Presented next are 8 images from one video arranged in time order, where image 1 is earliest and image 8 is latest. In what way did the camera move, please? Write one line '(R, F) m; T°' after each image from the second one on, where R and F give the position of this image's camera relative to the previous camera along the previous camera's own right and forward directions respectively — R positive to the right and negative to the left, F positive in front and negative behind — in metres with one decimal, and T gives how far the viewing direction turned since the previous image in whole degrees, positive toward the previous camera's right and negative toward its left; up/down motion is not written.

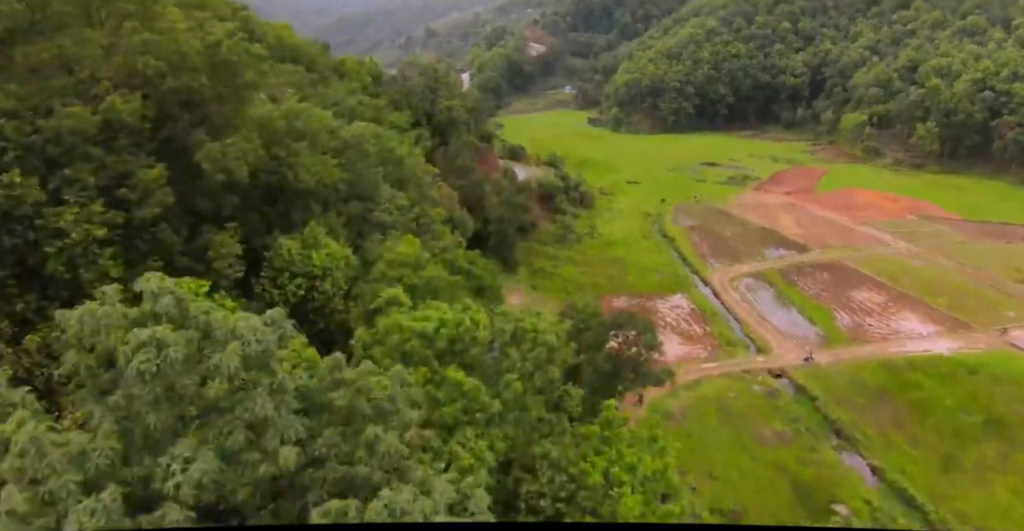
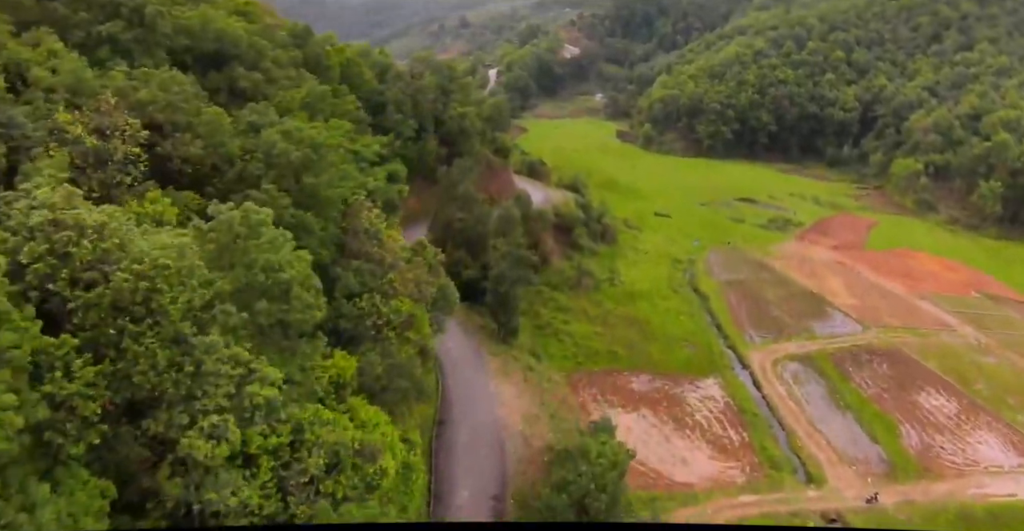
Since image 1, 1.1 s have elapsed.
(+0.1, +6.1) m; -1°
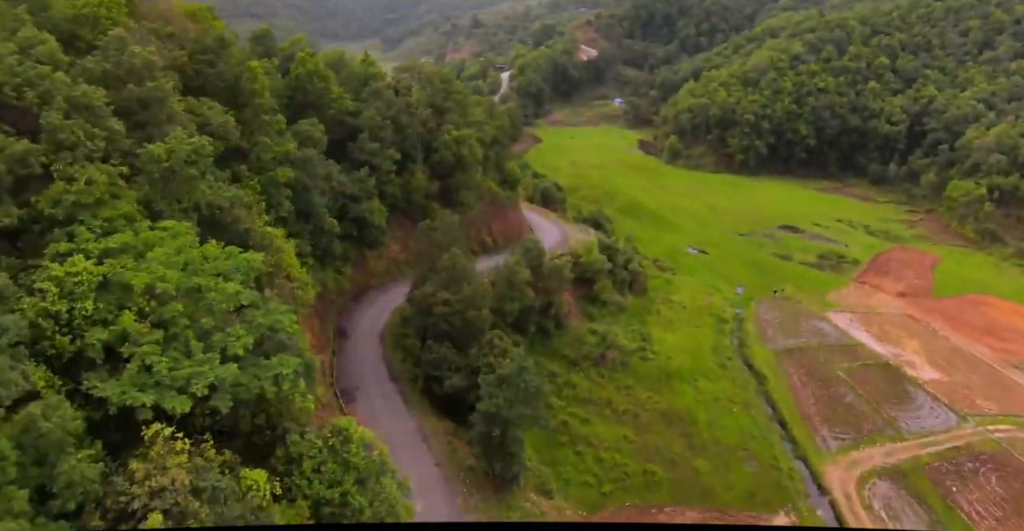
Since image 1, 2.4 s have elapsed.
(+0.3, +7.1) m; -1°
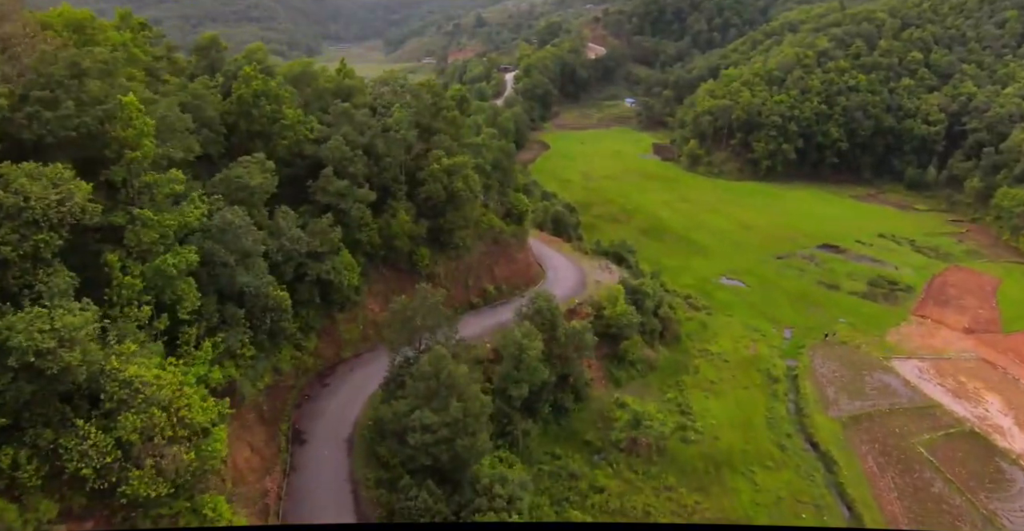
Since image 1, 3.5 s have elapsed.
(+0.1, +5.4) m; -1°
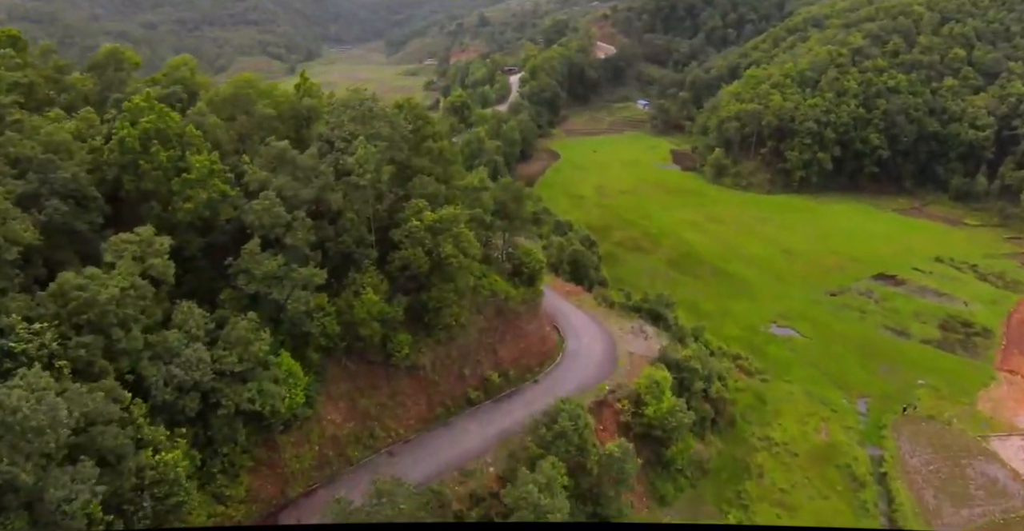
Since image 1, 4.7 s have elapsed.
(0.0, +6.0) m; -1°
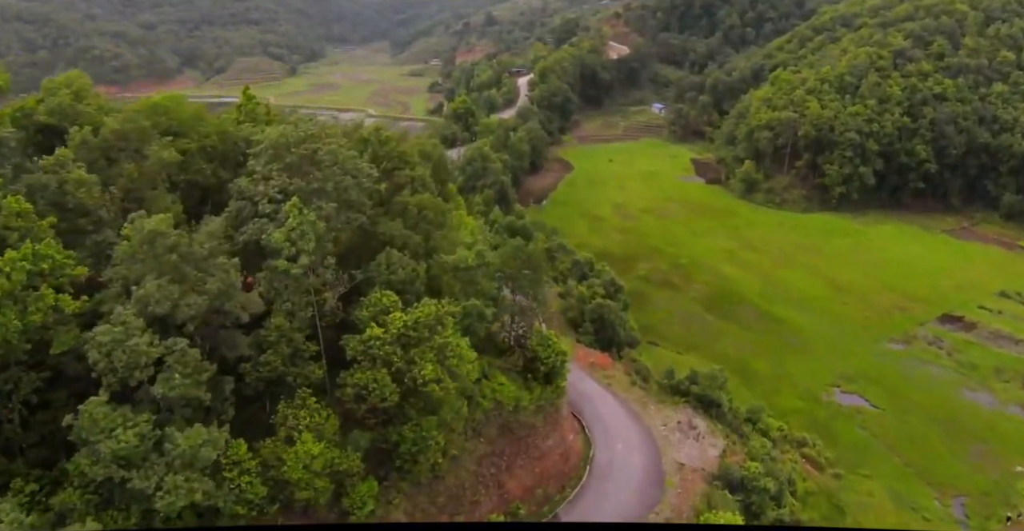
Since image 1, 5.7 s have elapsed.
(-0.1, +5.4) m; -1°
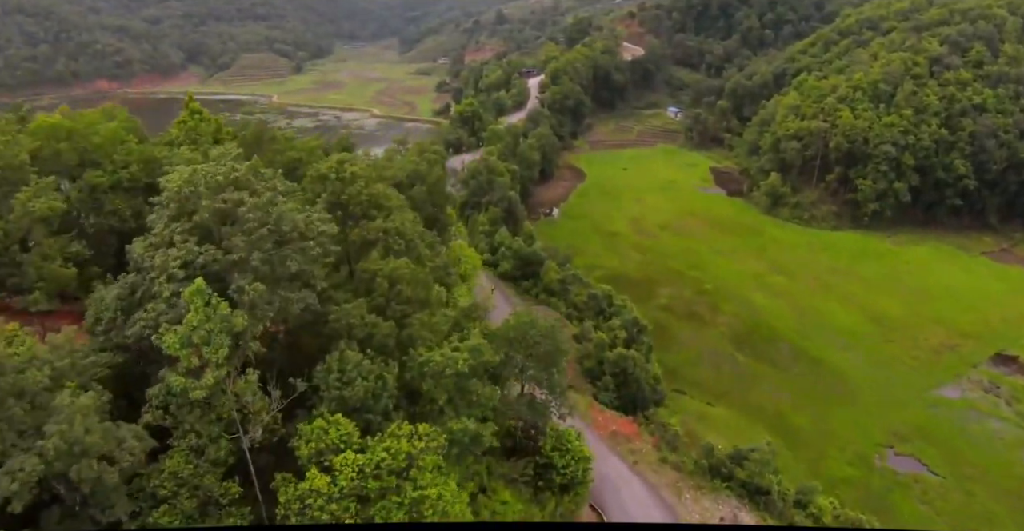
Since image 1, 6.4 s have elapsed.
(0.0, +3.4) m; -1°
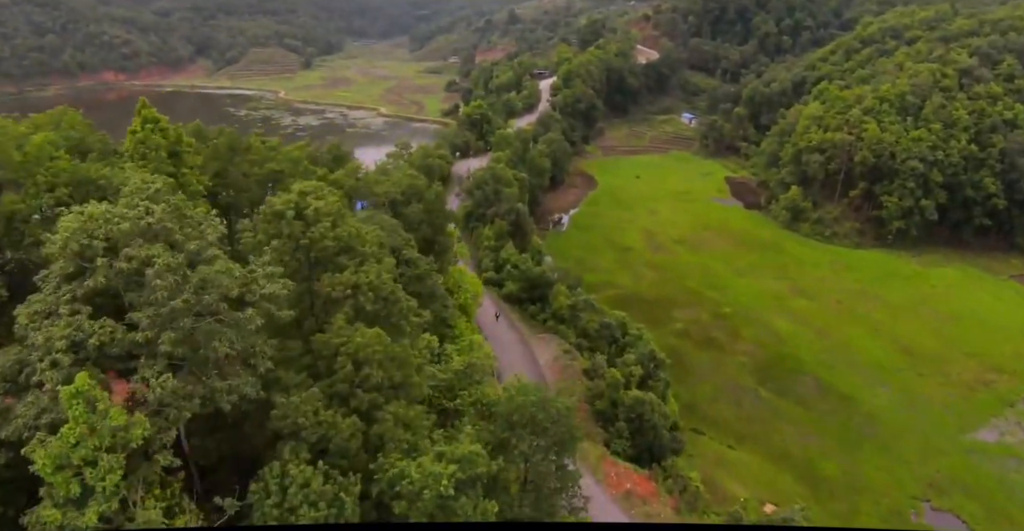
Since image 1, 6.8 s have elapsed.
(0.0, +2.1) m; -1°
